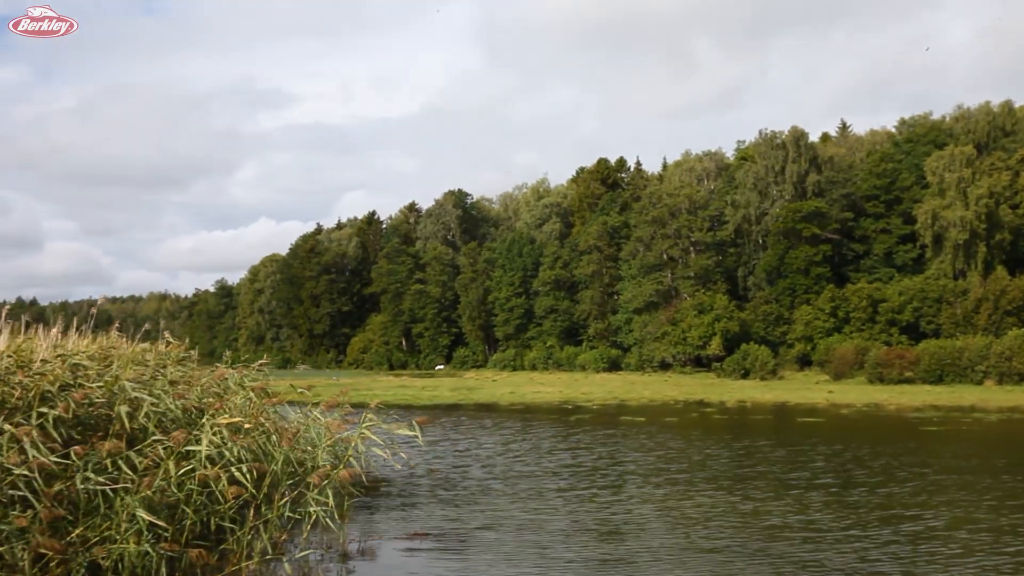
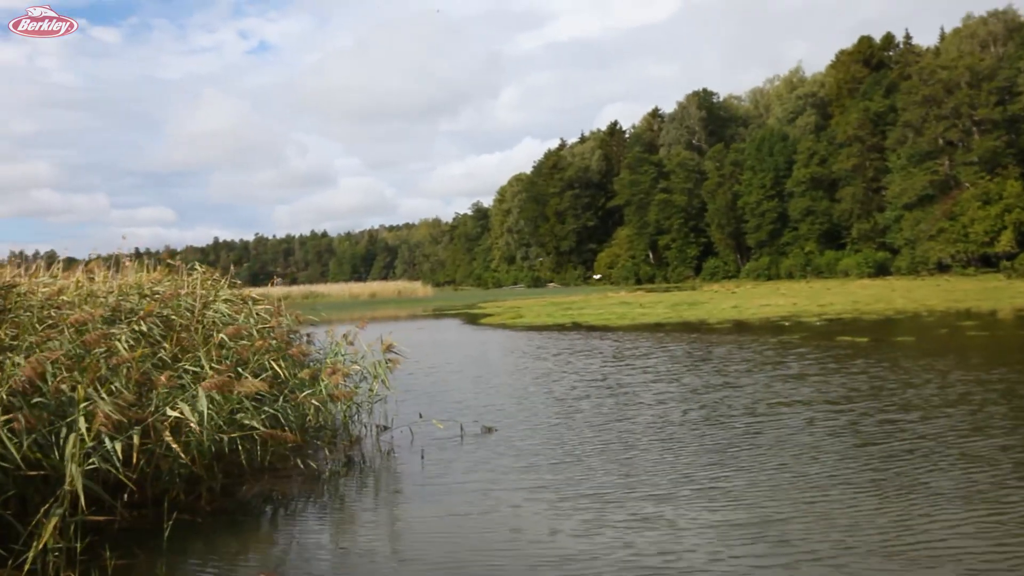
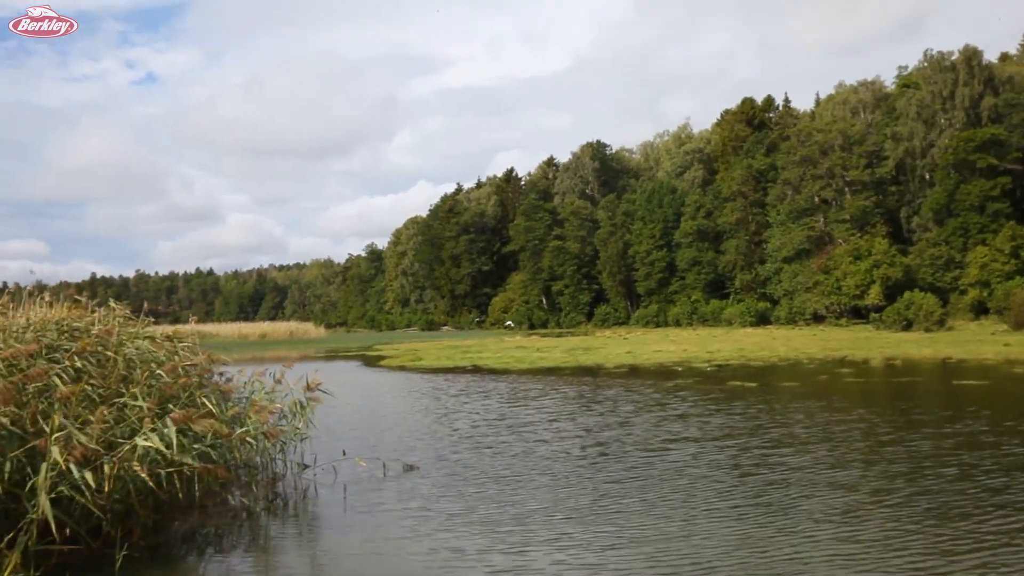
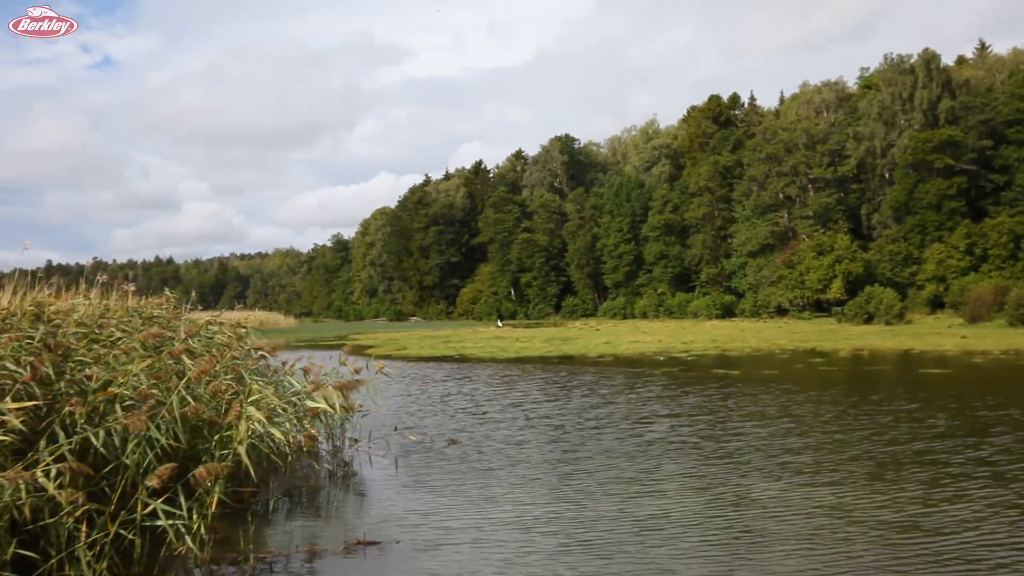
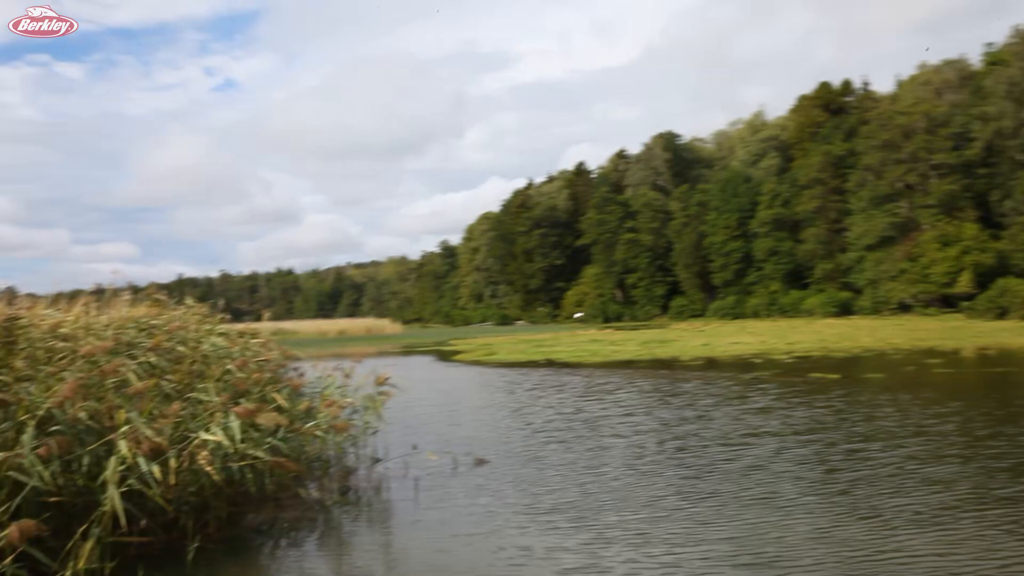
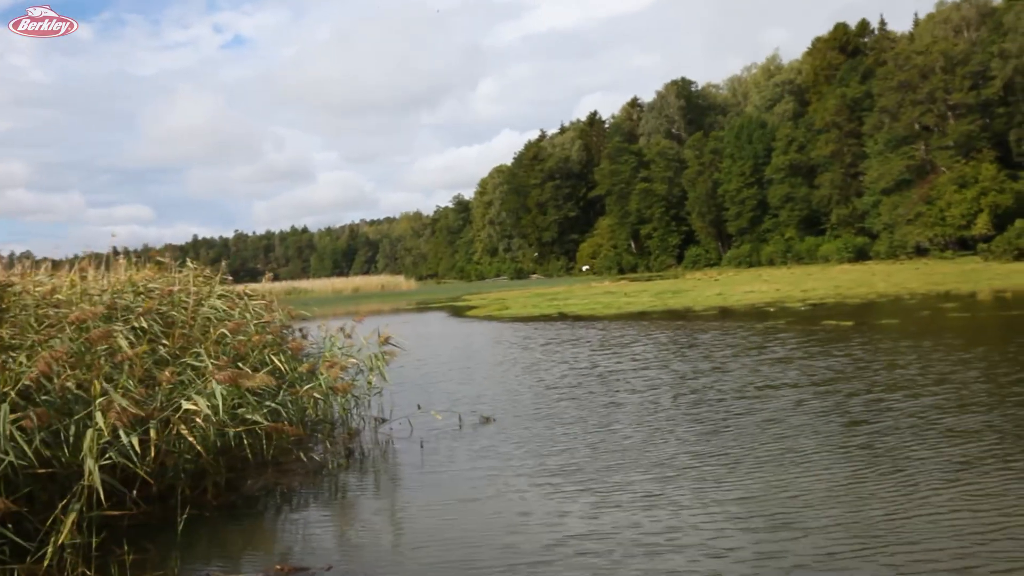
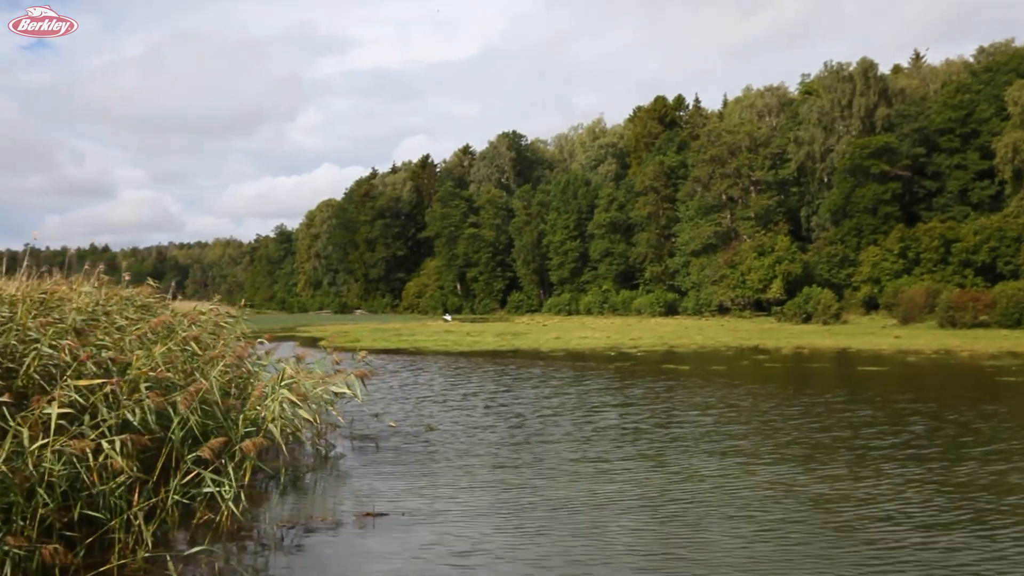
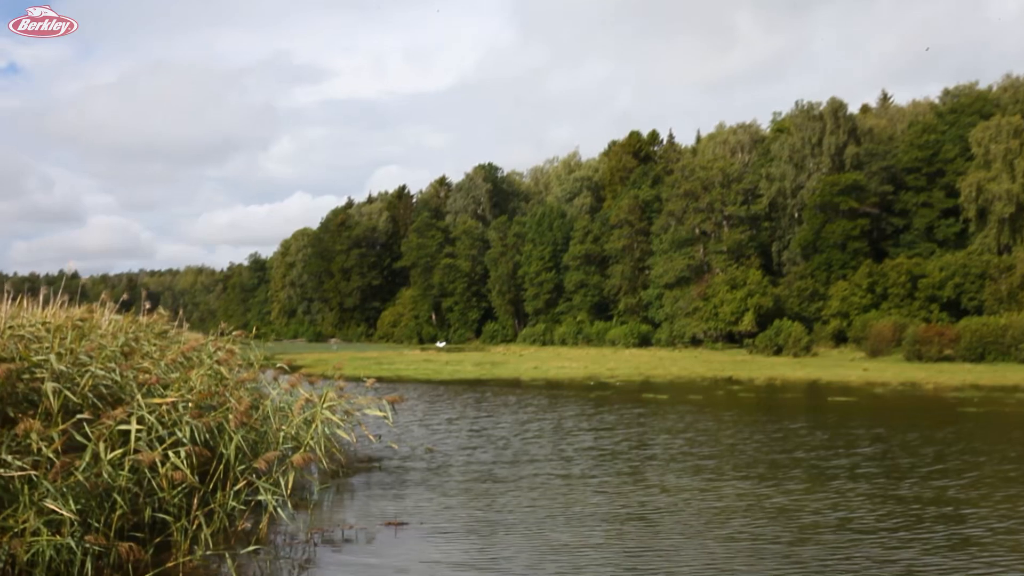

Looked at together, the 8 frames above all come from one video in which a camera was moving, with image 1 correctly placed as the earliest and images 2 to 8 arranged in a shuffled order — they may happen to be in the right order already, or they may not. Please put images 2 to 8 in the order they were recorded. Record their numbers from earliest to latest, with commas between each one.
8, 7, 4, 3, 5, 6, 2
